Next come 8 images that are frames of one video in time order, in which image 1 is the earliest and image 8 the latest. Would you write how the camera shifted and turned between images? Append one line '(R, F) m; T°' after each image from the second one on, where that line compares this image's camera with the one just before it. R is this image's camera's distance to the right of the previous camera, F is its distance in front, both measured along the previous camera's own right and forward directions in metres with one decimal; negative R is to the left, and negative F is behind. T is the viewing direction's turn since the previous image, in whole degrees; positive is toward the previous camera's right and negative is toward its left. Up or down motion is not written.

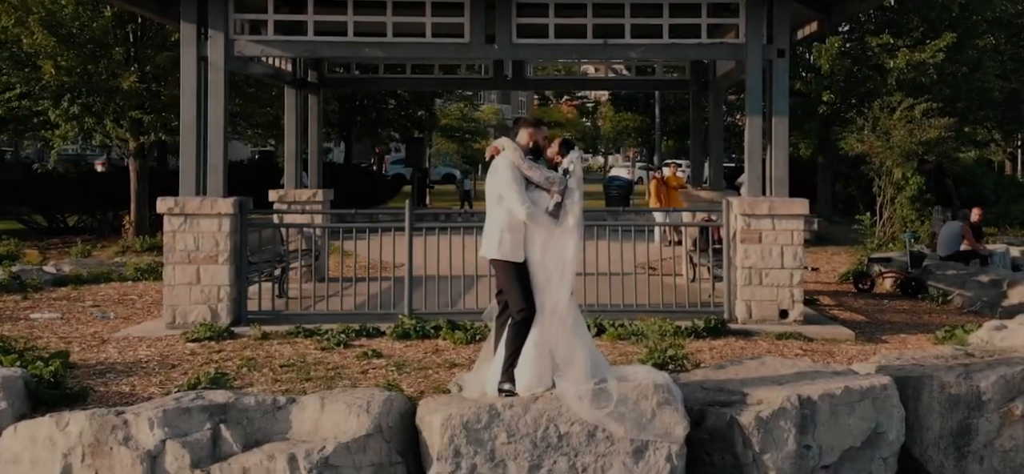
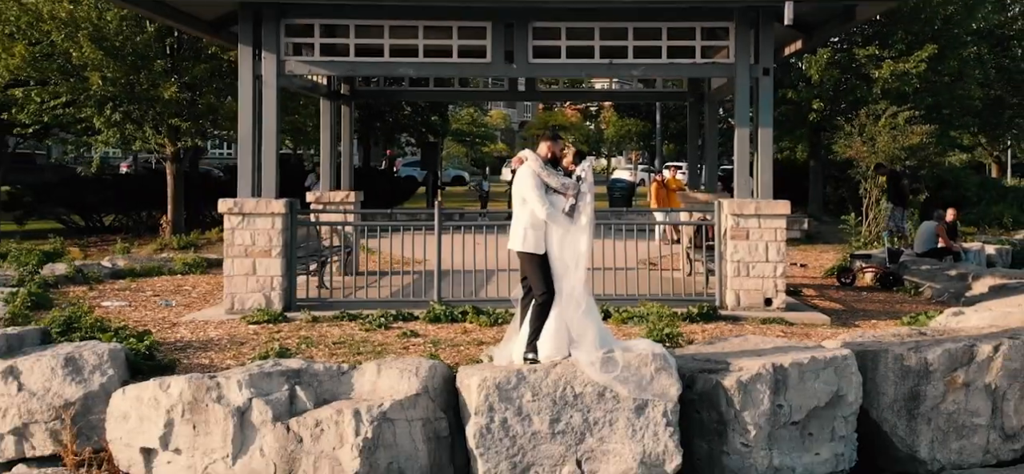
(-0.1, -1.1) m; 0°
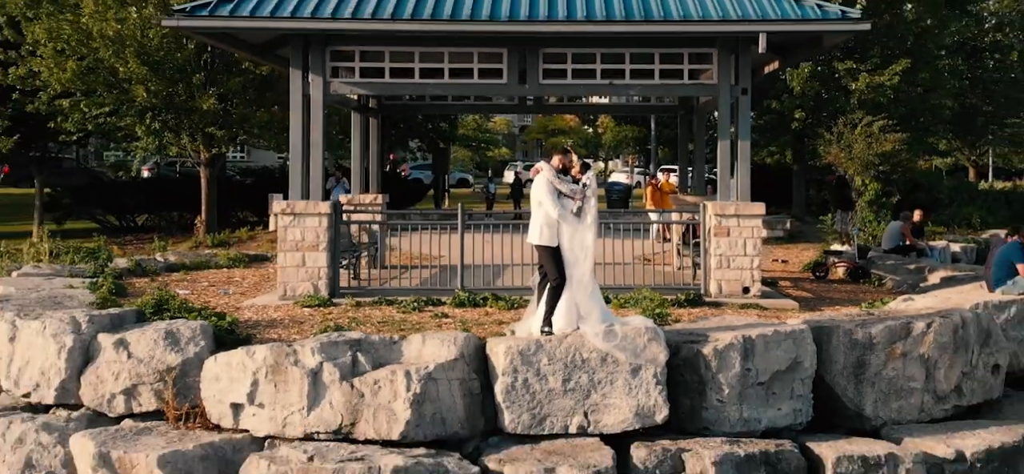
(-0.2, -1.4) m; 0°
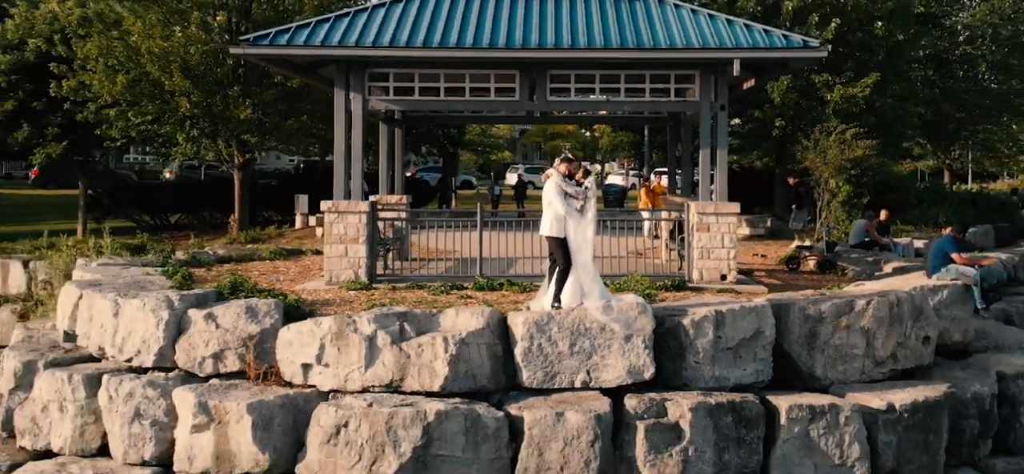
(-0.2, -1.8) m; 0°
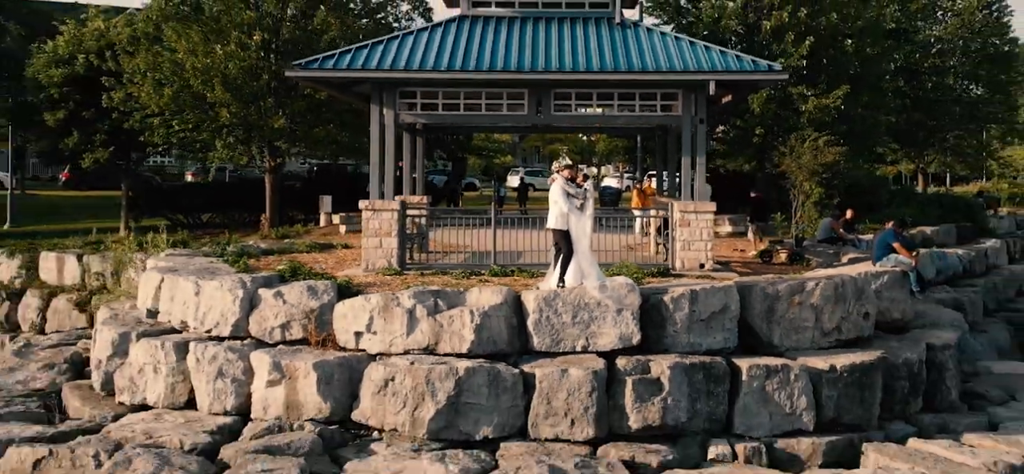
(-0.2, -2.1) m; 0°
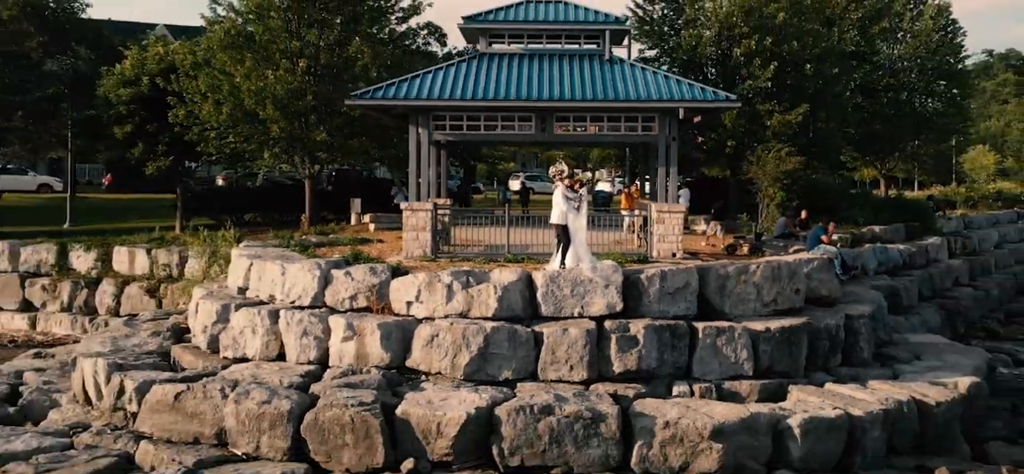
(-0.3, -3.7) m; 0°
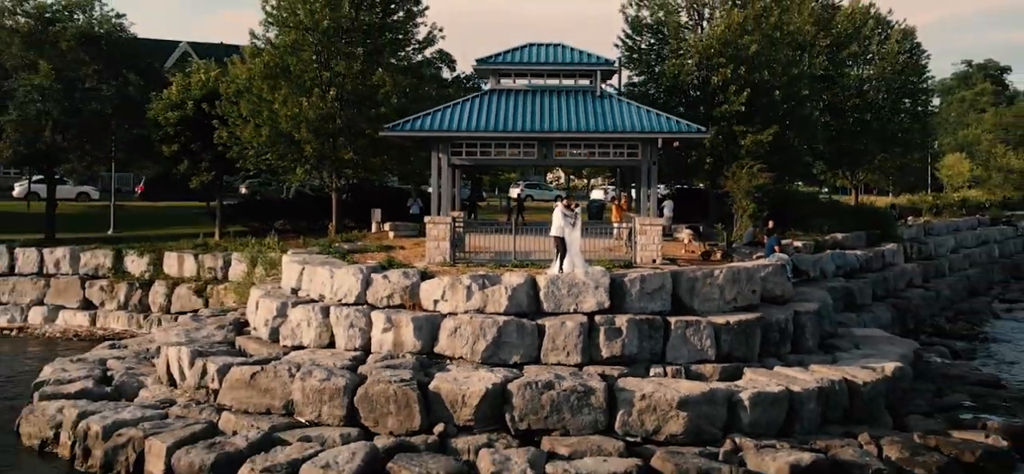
(-0.2, -3.4) m; 0°
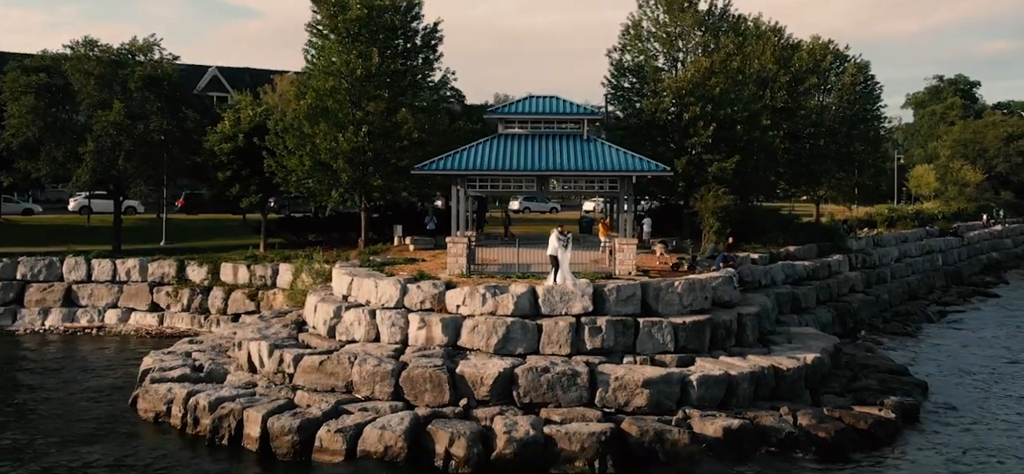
(-0.2, -5.4) m; 0°
